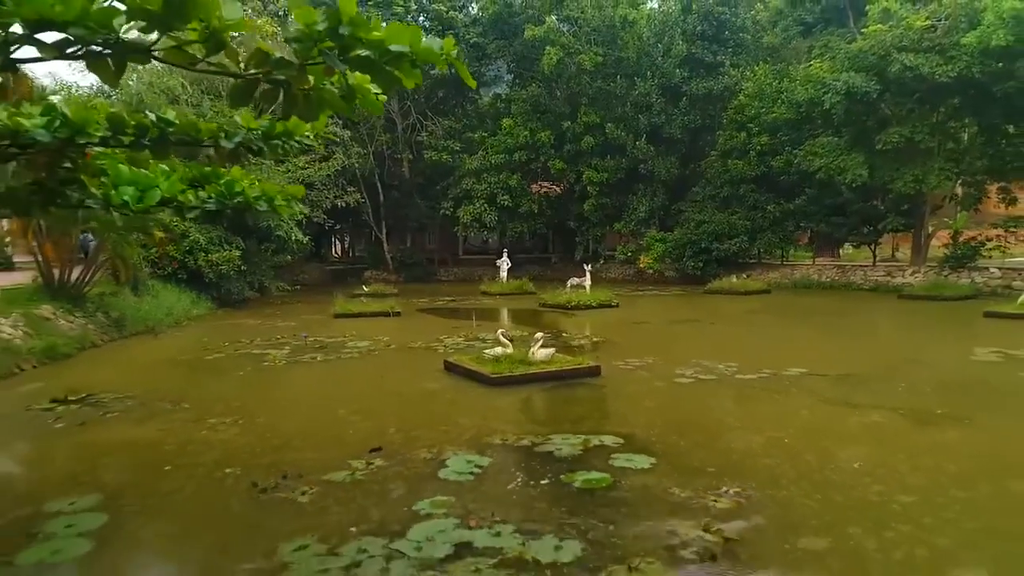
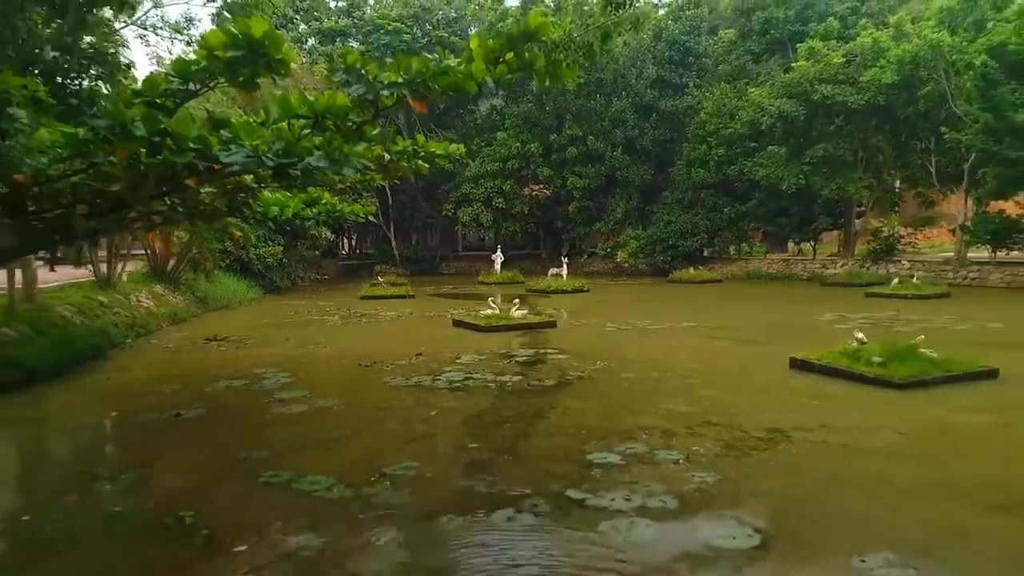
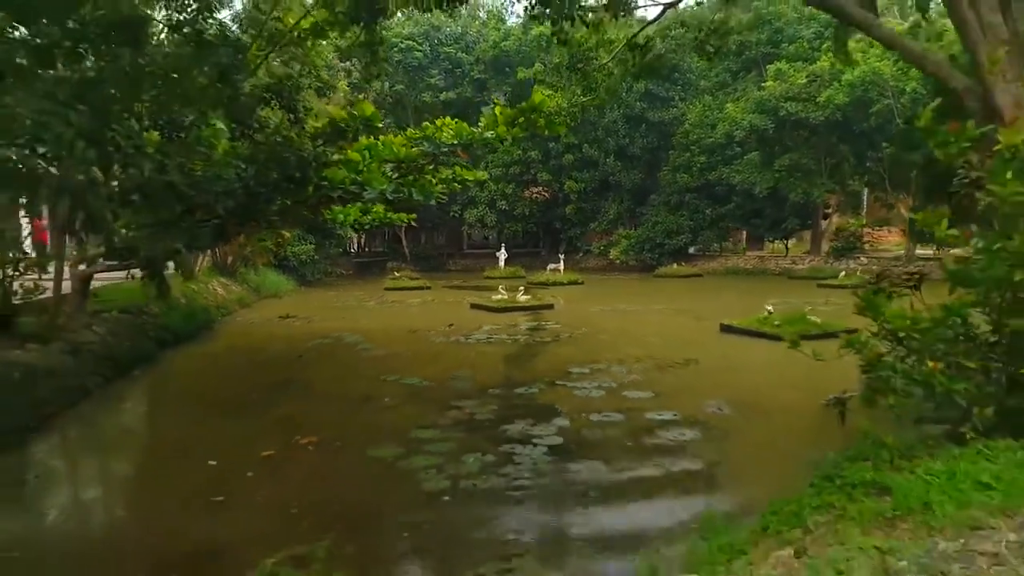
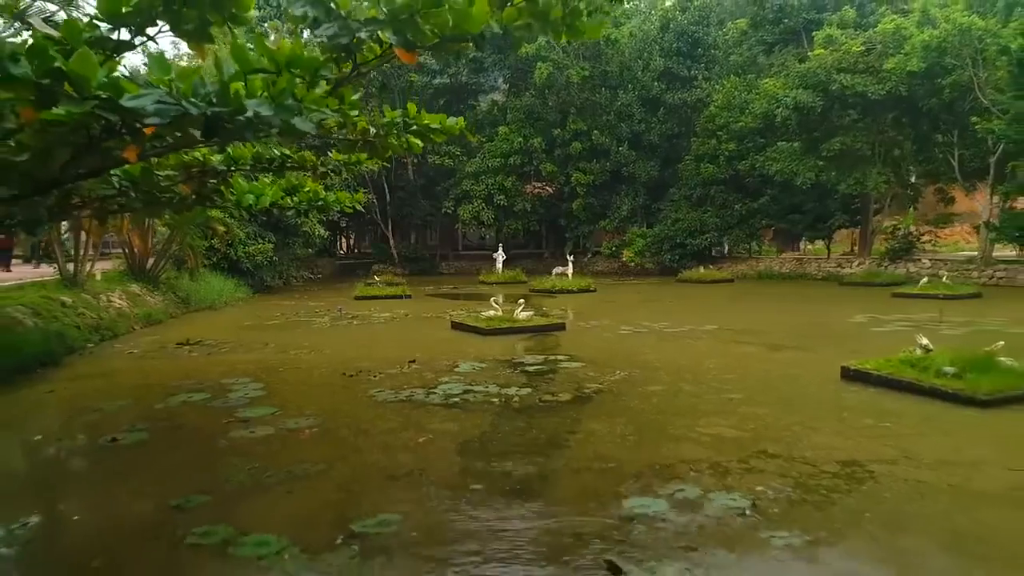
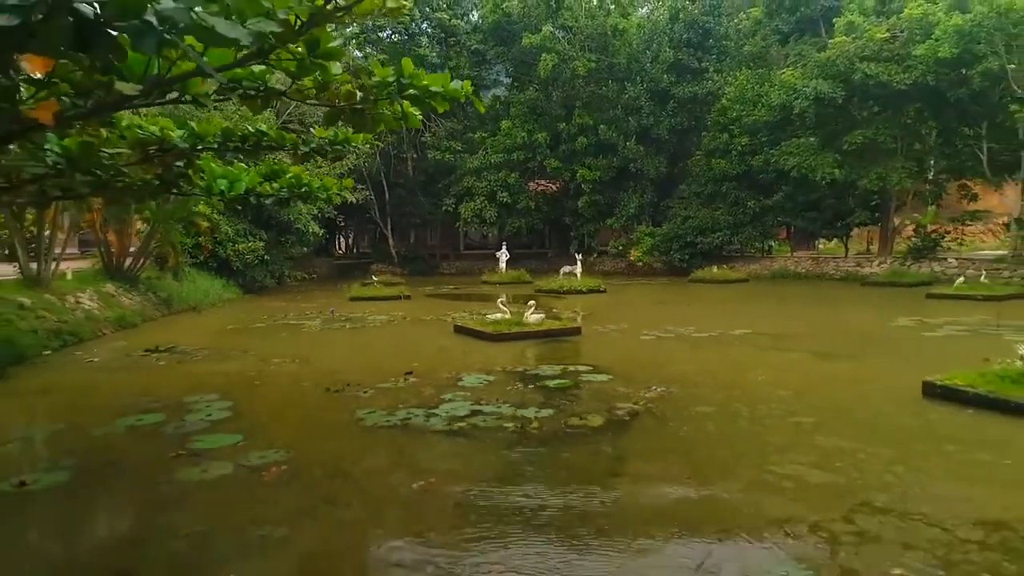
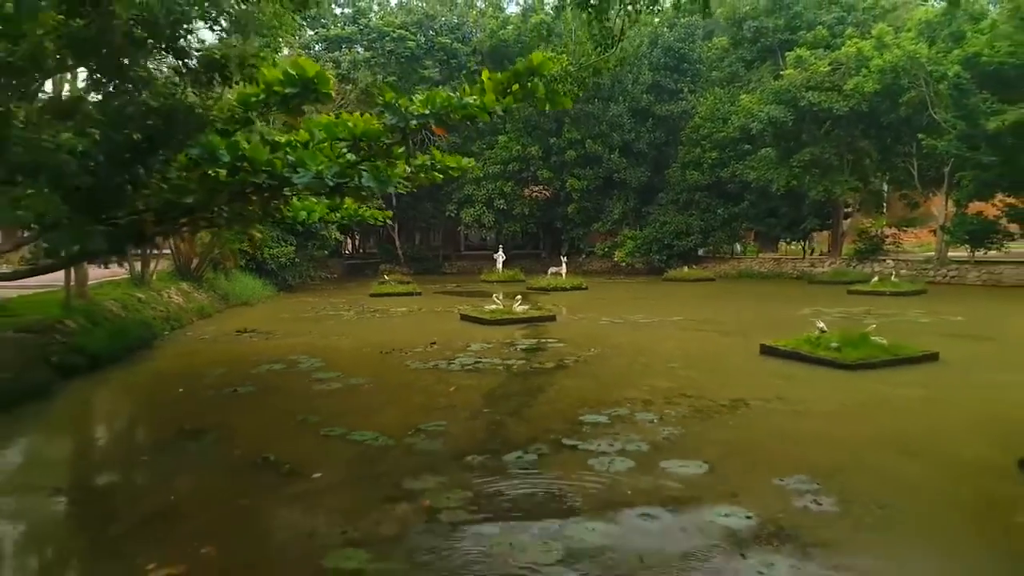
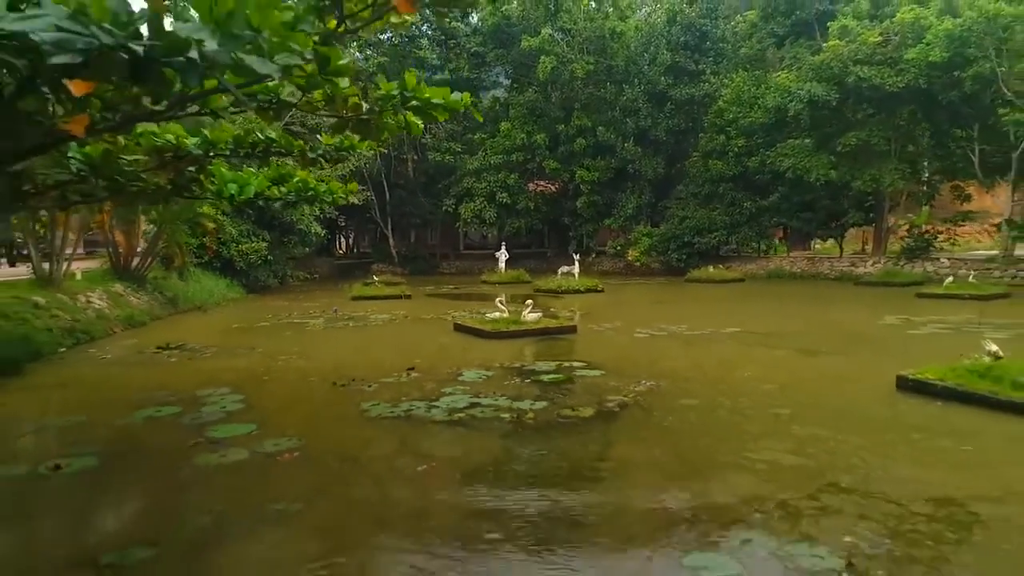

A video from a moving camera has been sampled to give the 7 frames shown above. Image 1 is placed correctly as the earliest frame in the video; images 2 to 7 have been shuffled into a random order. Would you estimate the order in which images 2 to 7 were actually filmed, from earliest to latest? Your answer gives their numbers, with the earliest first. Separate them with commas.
5, 7, 4, 2, 6, 3
